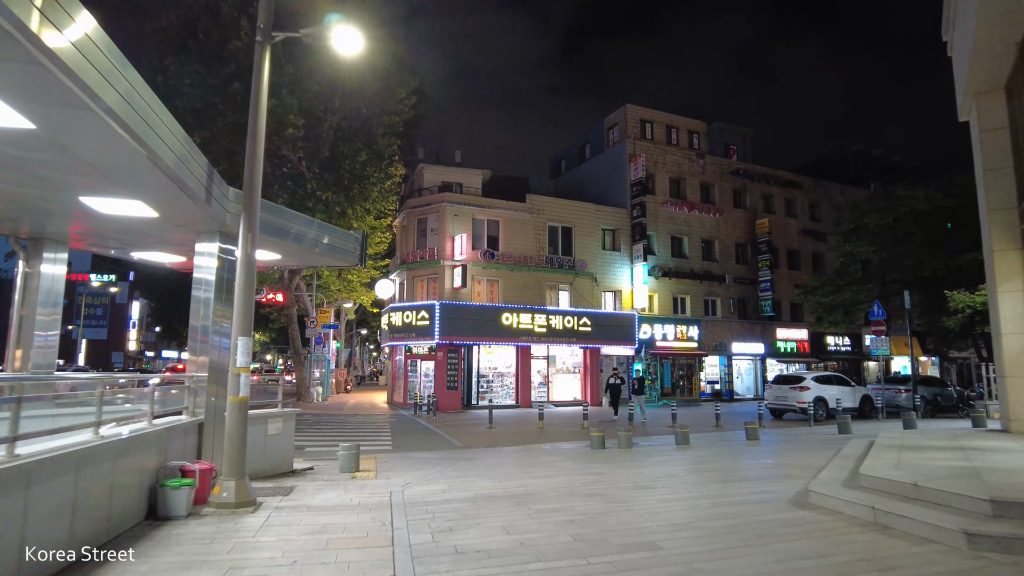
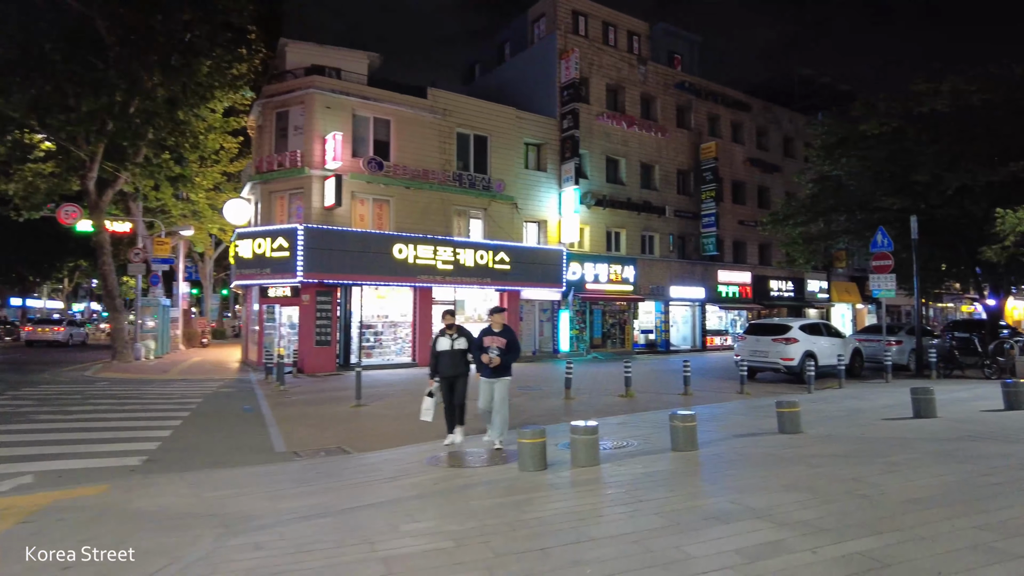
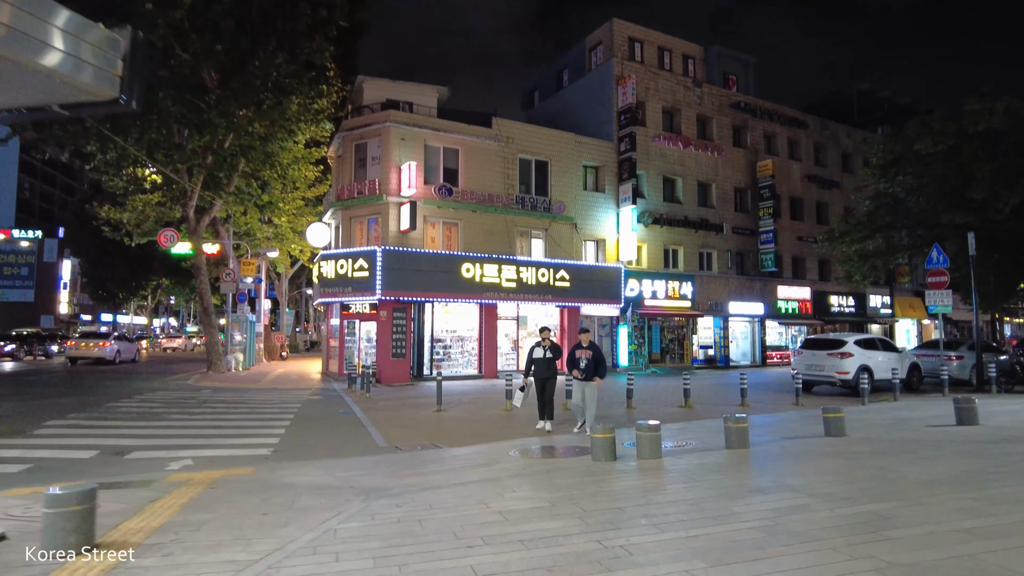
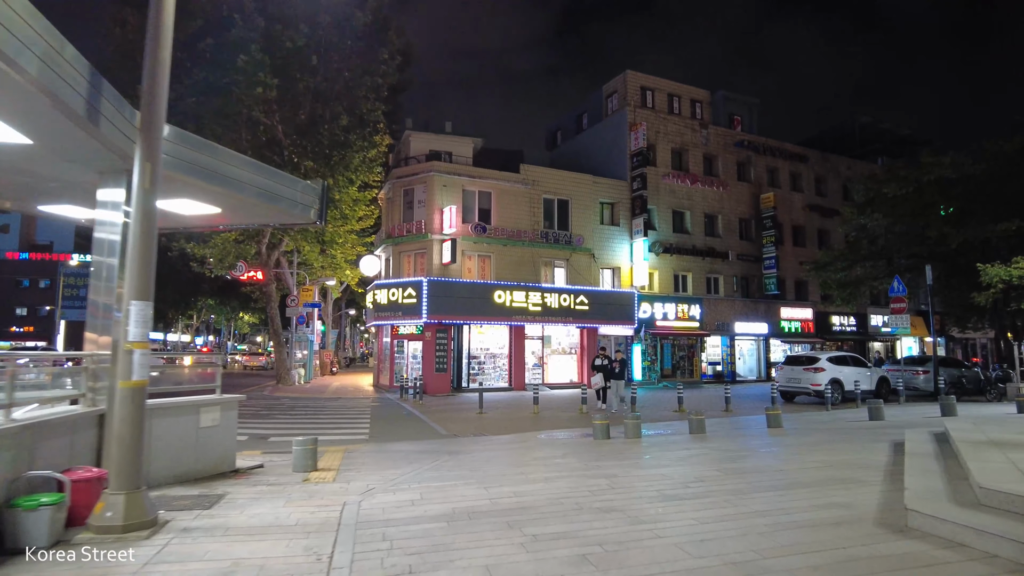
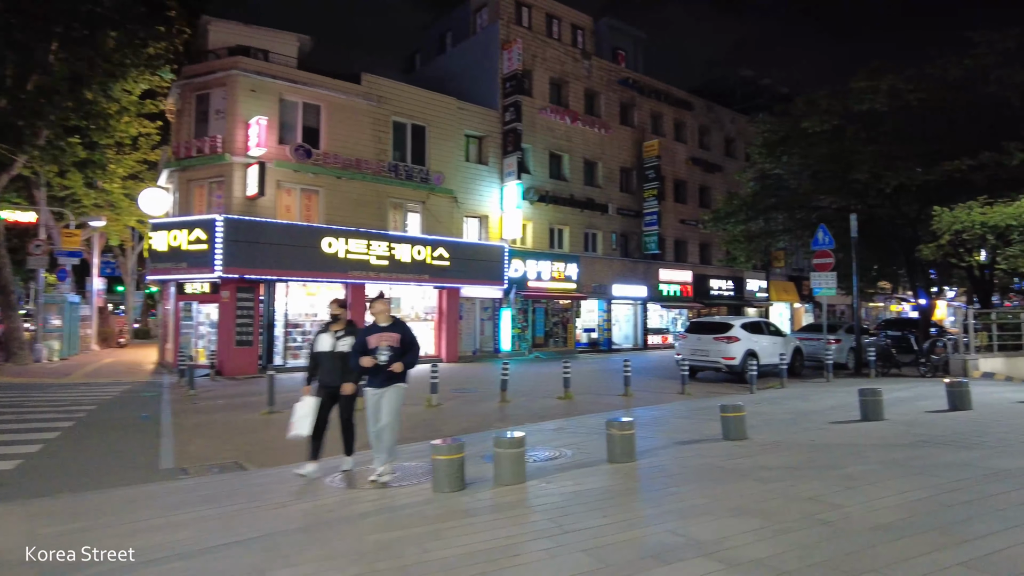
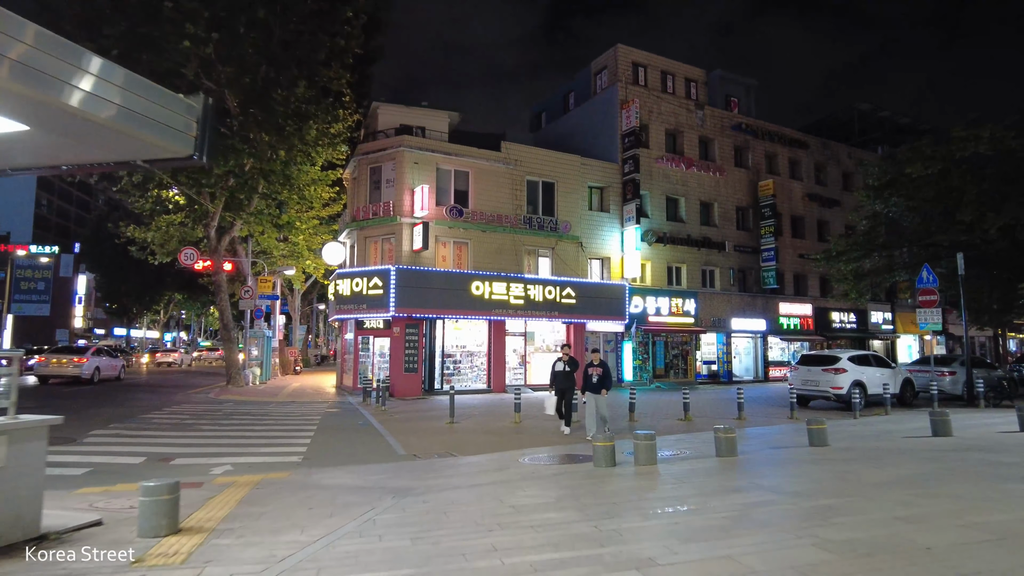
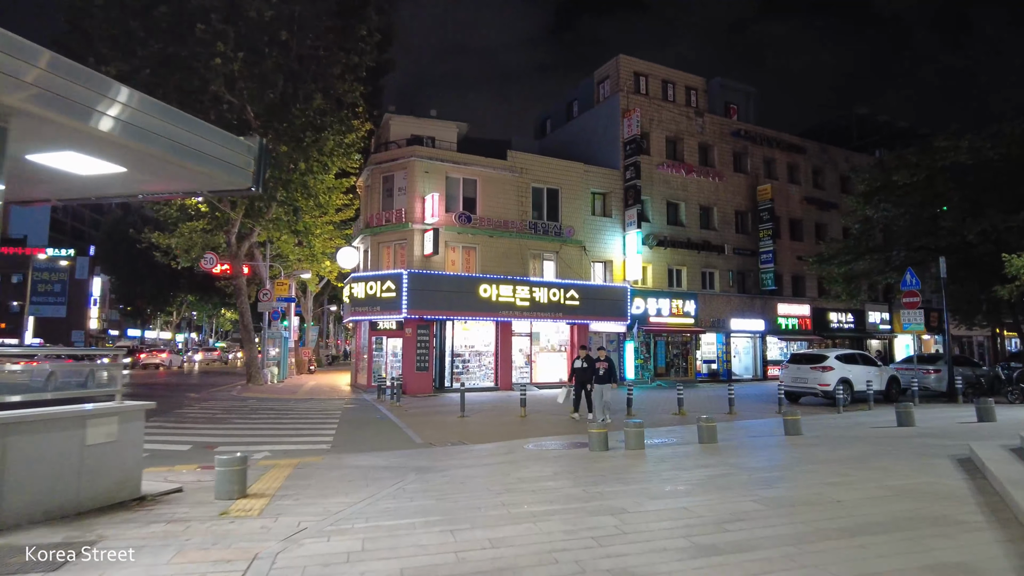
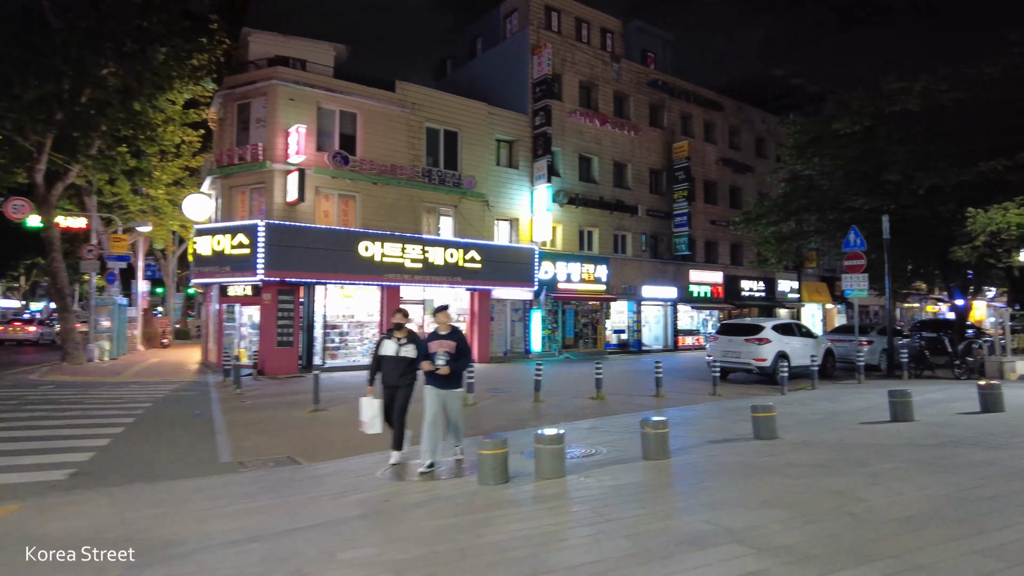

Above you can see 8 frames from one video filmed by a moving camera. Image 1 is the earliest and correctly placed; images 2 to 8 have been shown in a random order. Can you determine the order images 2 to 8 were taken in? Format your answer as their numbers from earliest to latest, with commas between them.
4, 7, 6, 3, 2, 8, 5
